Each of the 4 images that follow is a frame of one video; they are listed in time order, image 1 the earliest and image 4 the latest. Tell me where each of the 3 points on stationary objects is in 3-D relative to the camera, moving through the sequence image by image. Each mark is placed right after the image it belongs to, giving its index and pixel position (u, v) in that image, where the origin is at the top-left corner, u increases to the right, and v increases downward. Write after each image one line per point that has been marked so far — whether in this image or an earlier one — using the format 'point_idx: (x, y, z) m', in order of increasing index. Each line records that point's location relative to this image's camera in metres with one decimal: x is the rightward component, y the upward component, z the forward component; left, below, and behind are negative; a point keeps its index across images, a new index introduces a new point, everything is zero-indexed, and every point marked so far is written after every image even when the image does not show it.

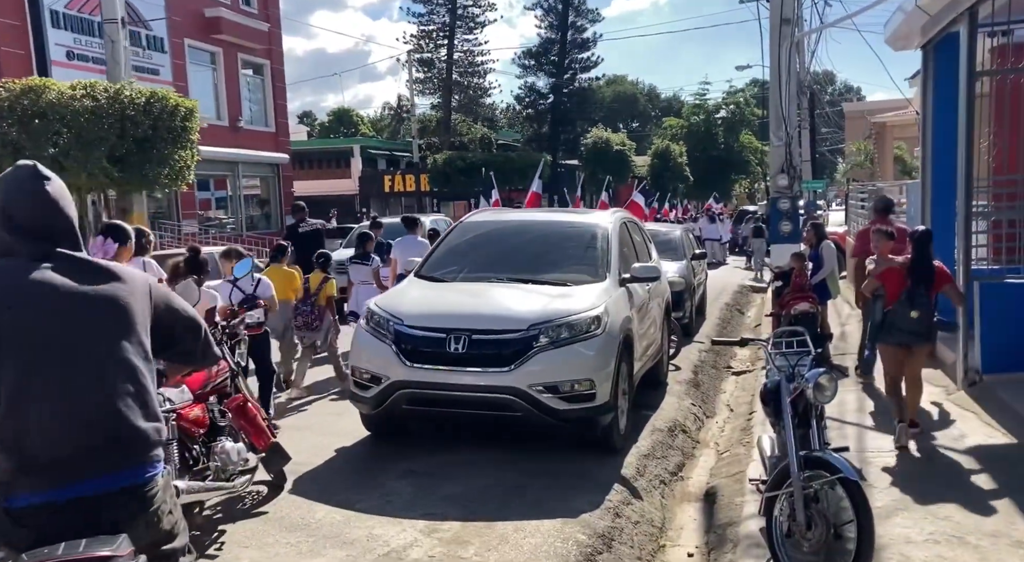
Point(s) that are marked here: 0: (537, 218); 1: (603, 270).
0: (+0.2, +0.5, +7.2) m
1: (+0.7, +0.1, +6.4) m
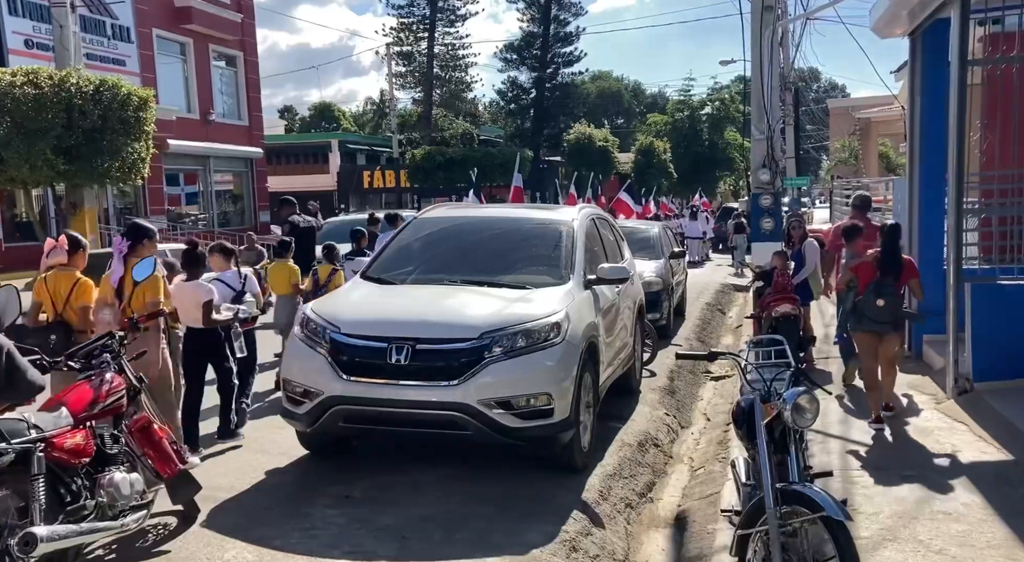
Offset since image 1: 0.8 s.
0: (-0.1, +0.5, +6.6) m
1: (+0.4, +0.1, +5.9) m
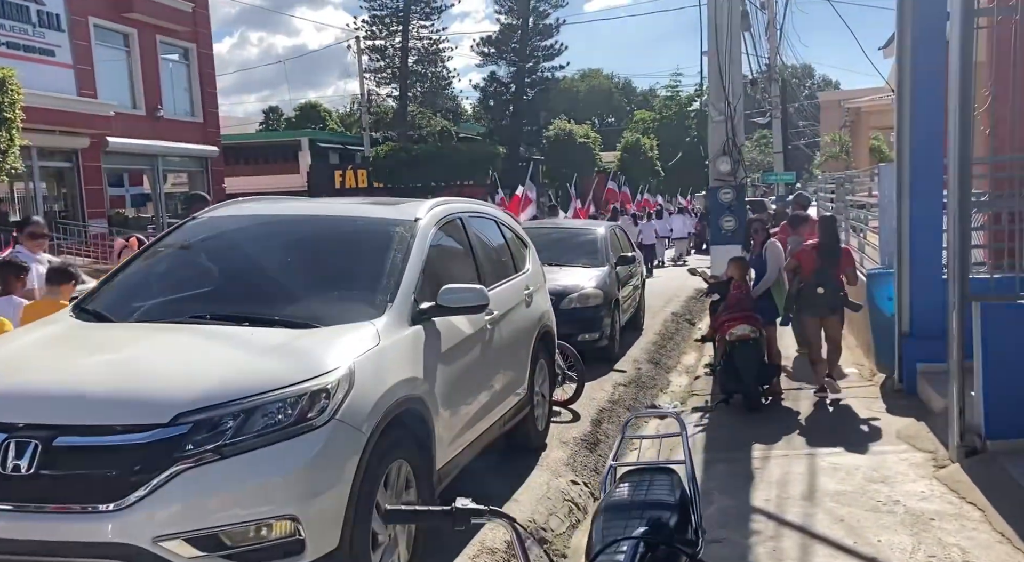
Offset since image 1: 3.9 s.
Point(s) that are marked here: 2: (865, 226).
0: (-1.1, +0.4, +4.7) m
1: (-0.6, -0.1, +3.9) m
2: (+4.3, +0.7, +10.5) m
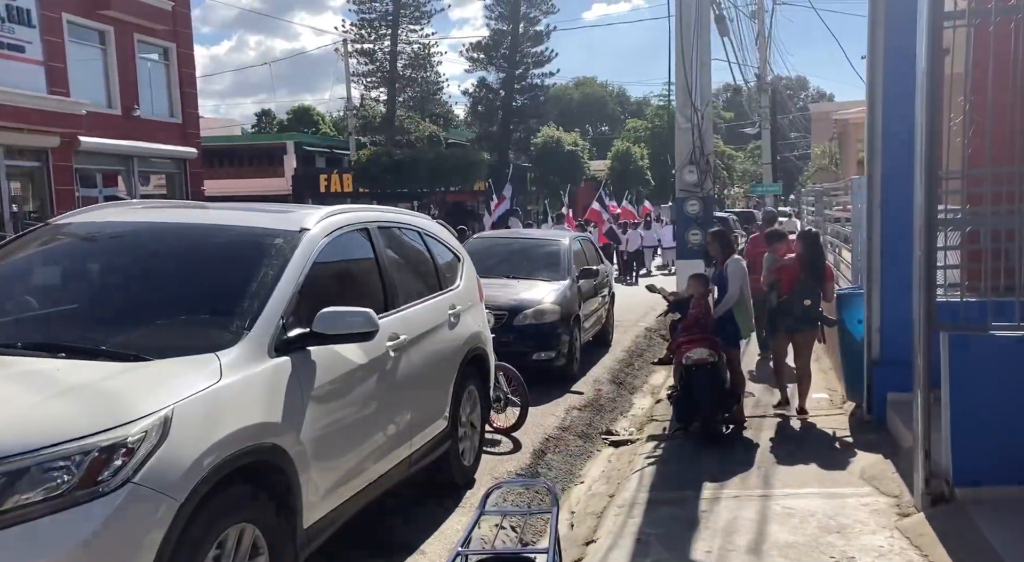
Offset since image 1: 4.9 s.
0: (-1.5, +0.3, +4.1) m
1: (-1.0, -0.2, +3.4) m
2: (+3.8, +0.5, +10.0) m
